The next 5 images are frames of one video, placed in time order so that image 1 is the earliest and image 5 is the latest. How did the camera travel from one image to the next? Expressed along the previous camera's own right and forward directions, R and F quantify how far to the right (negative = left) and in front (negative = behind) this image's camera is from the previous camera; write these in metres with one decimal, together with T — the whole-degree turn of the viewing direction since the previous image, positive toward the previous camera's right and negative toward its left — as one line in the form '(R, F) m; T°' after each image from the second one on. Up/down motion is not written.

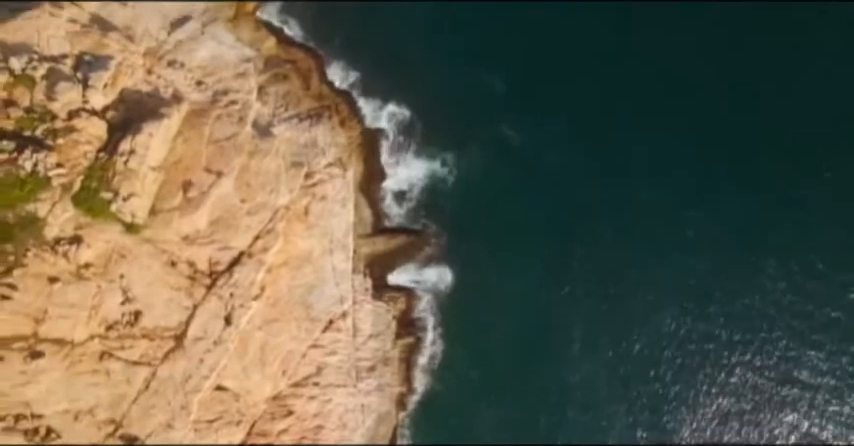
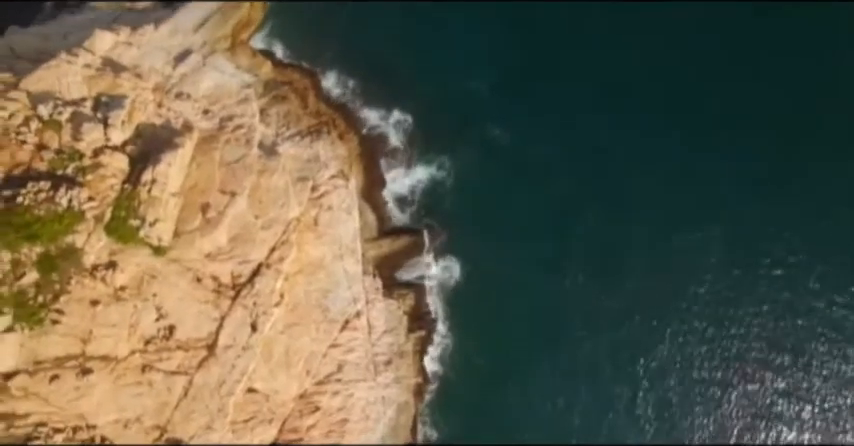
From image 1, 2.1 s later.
(0.0, -2.3) m; 0°
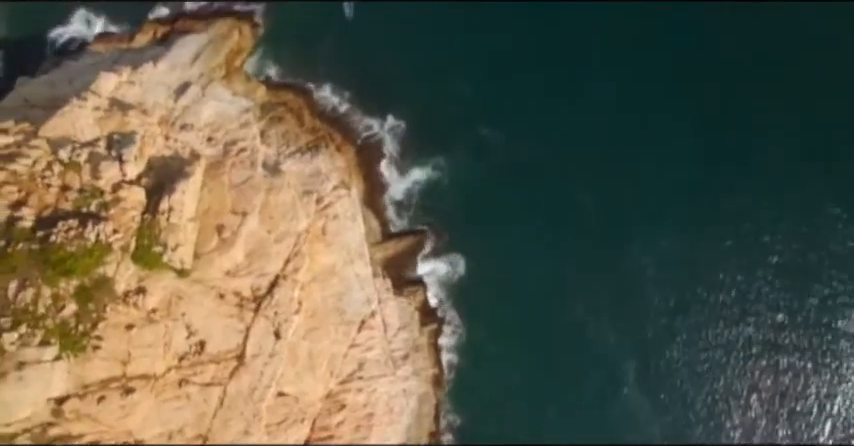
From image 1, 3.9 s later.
(0.0, -1.9) m; 0°
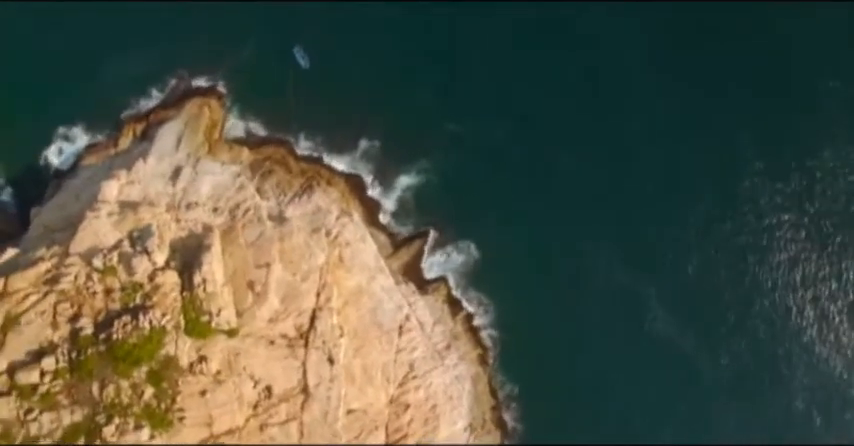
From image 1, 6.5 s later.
(-0.1, -2.9) m; 0°
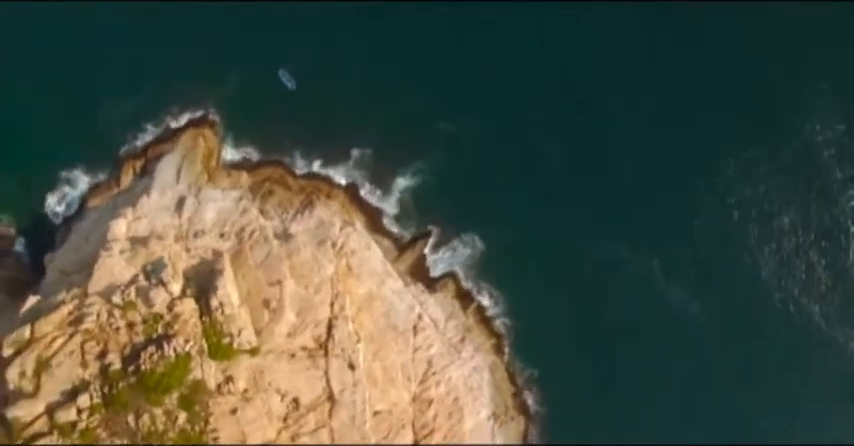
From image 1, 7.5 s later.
(-0.1, -1.1) m; 0°
